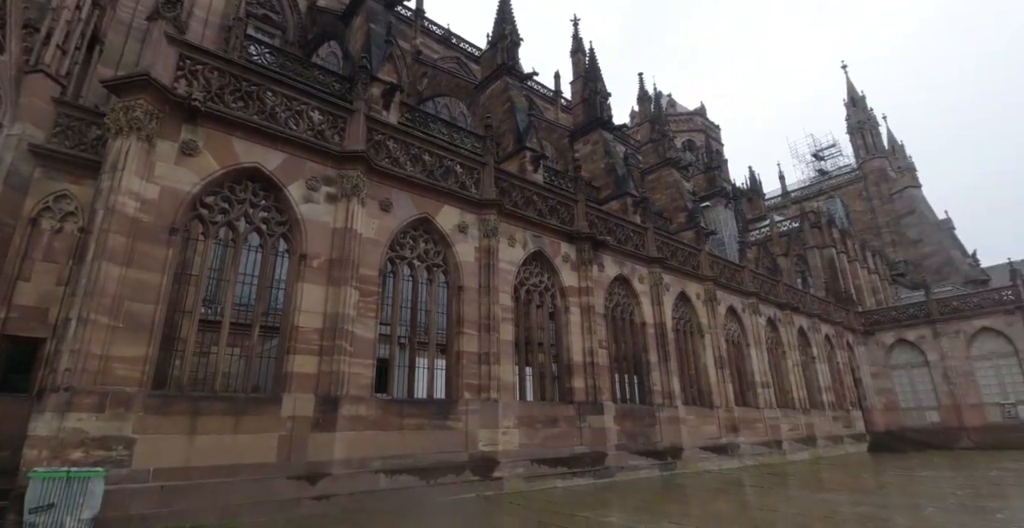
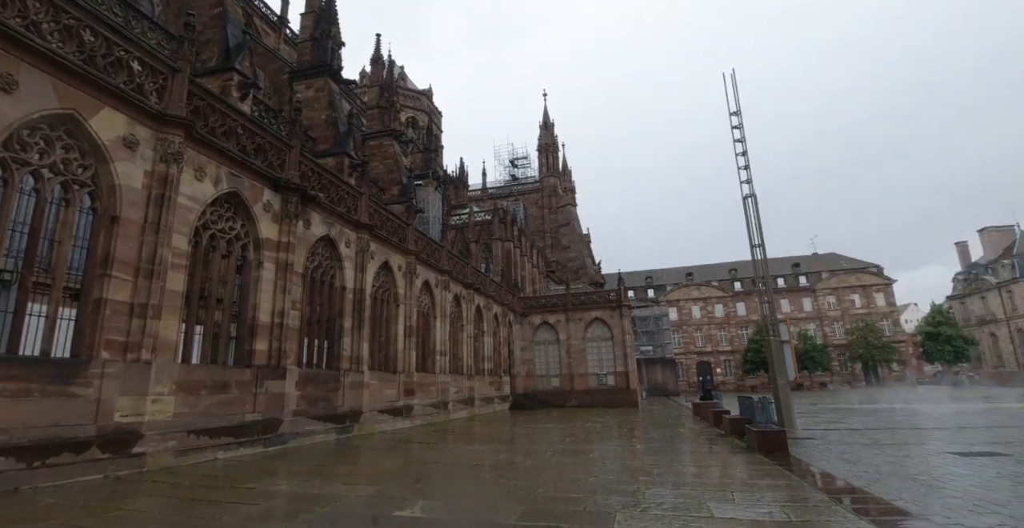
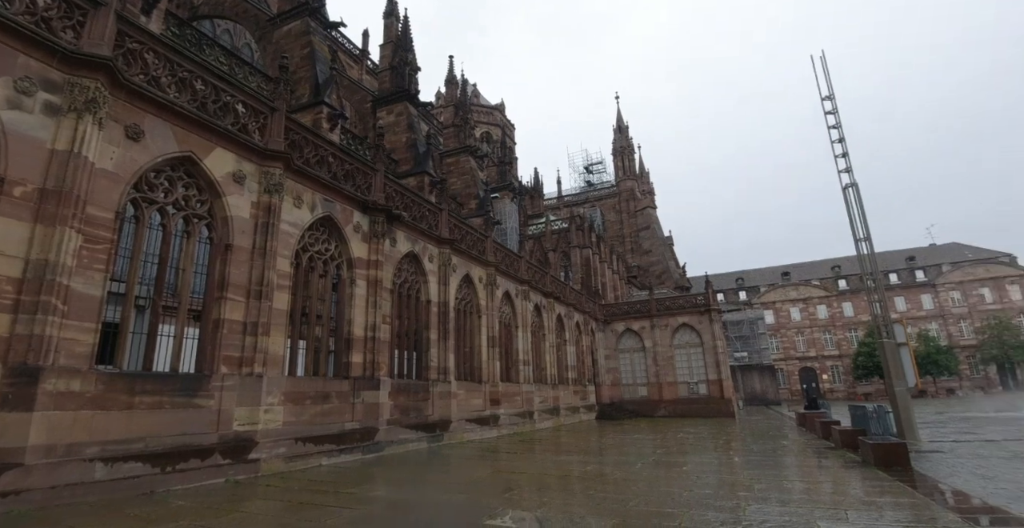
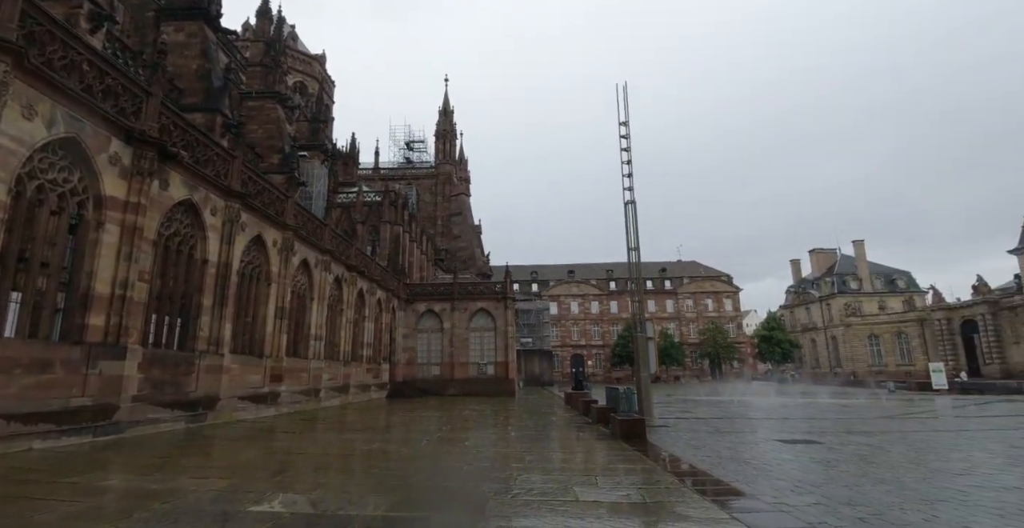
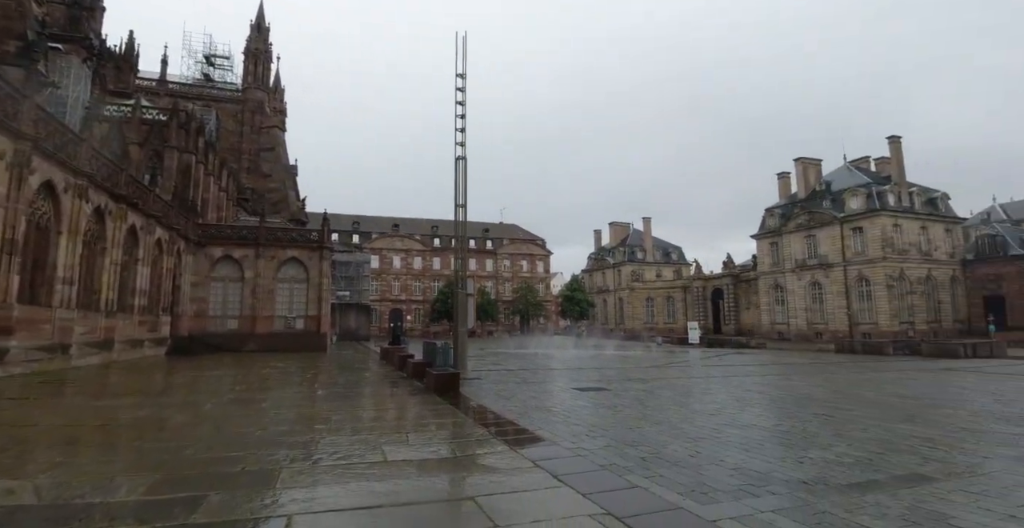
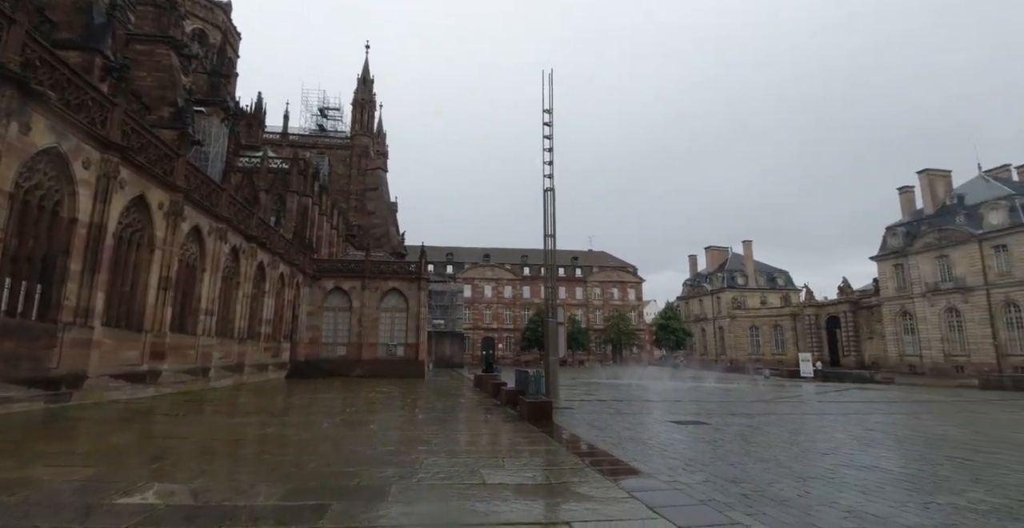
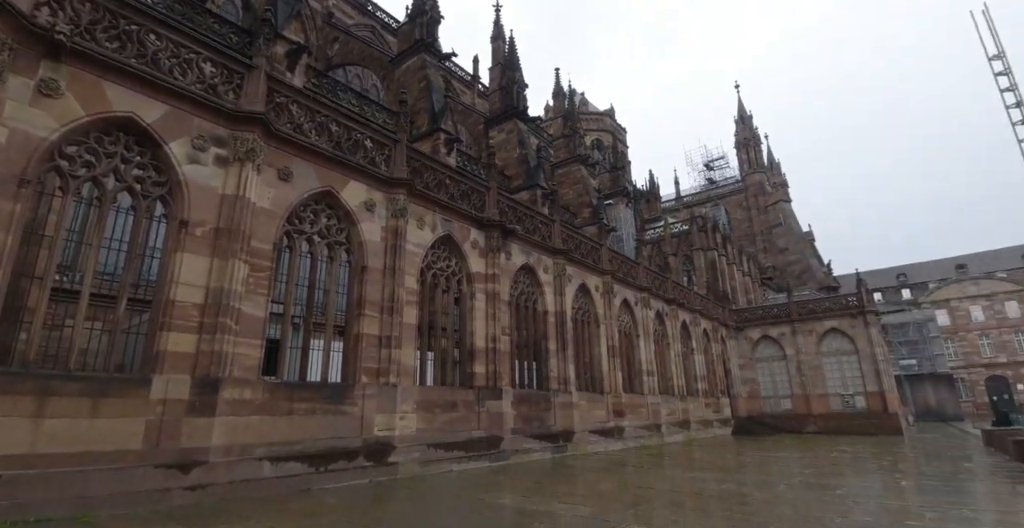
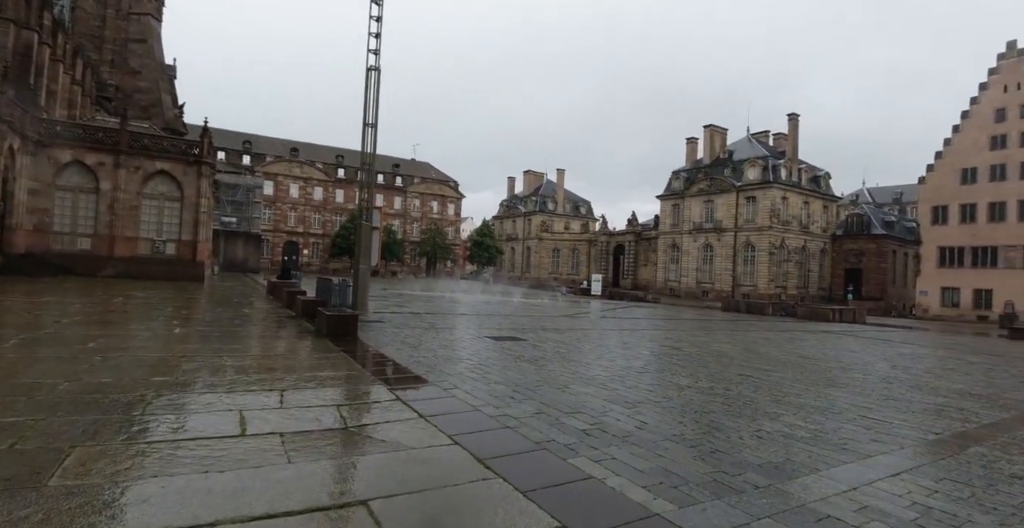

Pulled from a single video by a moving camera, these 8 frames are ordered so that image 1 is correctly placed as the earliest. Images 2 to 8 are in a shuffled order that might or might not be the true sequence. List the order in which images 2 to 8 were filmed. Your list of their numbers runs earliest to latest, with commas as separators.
7, 3, 2, 4, 6, 5, 8
